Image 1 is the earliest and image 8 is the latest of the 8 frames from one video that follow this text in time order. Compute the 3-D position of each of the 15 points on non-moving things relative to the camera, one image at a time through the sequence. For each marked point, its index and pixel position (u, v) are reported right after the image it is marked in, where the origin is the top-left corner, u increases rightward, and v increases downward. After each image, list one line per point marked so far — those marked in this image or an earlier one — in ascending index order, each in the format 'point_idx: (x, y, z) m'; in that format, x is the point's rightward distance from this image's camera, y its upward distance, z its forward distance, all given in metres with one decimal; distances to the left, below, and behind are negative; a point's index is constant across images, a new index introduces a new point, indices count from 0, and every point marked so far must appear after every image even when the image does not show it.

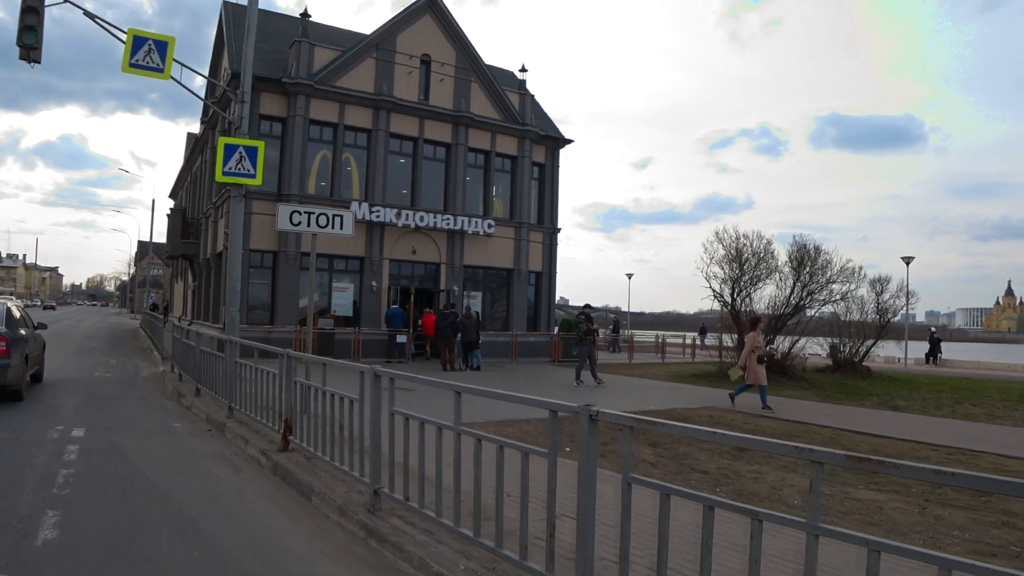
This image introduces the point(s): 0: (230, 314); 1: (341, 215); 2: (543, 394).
0: (-5.4, -0.5, +14.3) m
1: (-2.2, +0.9, +9.5) m
2: (+0.7, -2.2, +15.3) m
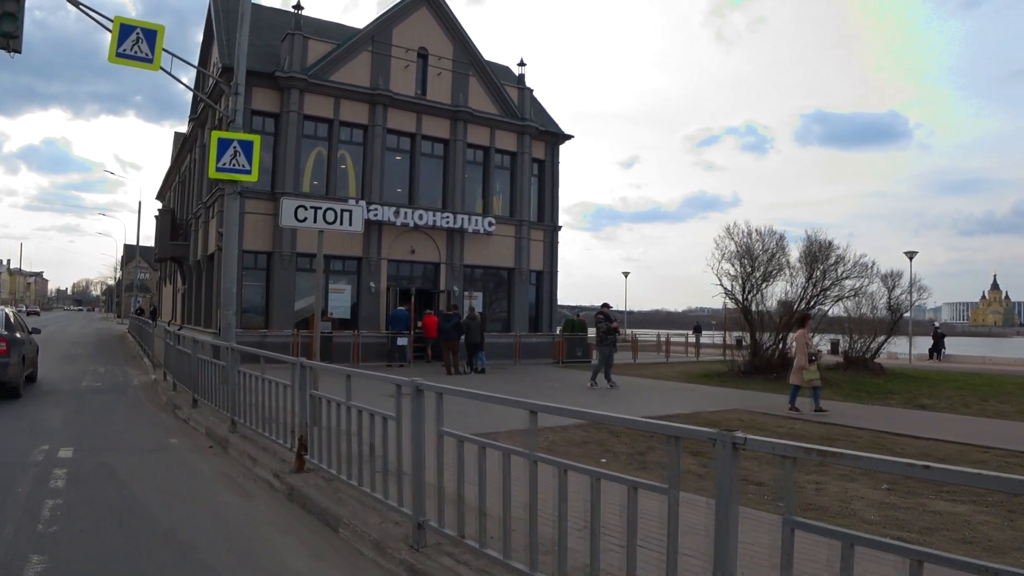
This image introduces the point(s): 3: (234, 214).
0: (-5.2, -0.6, +13.5) m
1: (-1.9, +0.9, +8.8) m
2: (+1.0, -2.2, +14.6) m
3: (-5.2, +1.4, +13.8) m
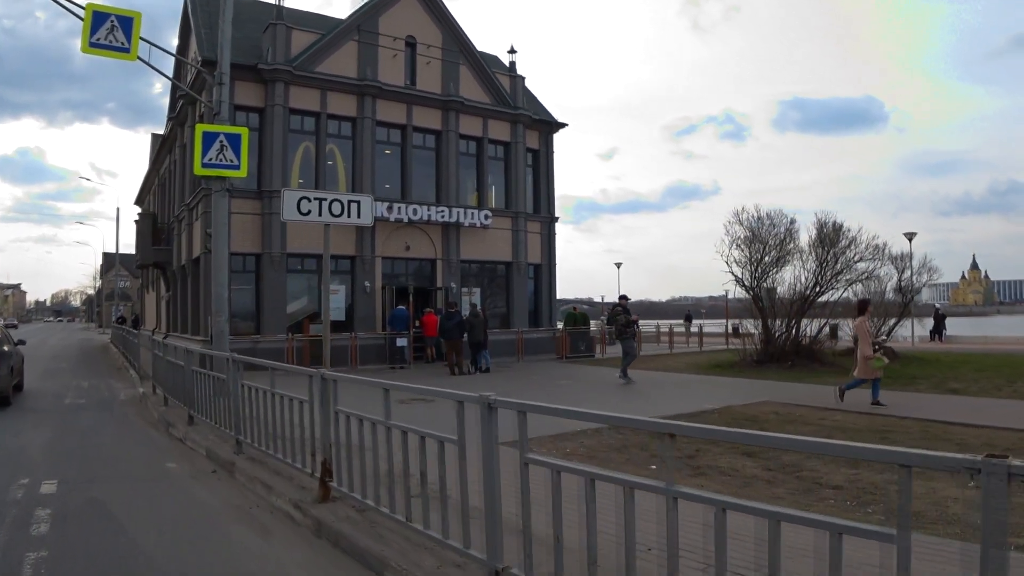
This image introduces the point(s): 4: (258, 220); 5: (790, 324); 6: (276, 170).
0: (-5.0, -0.6, +12.6) m
1: (-1.6, +0.9, +8.0) m
2: (+1.2, -2.0, +13.8) m
3: (-5.0, +1.3, +12.9) m
4: (-6.7, +1.8, +19.6) m
5: (+7.6, -1.0, +20.1) m
6: (-6.2, +3.1, +19.7) m
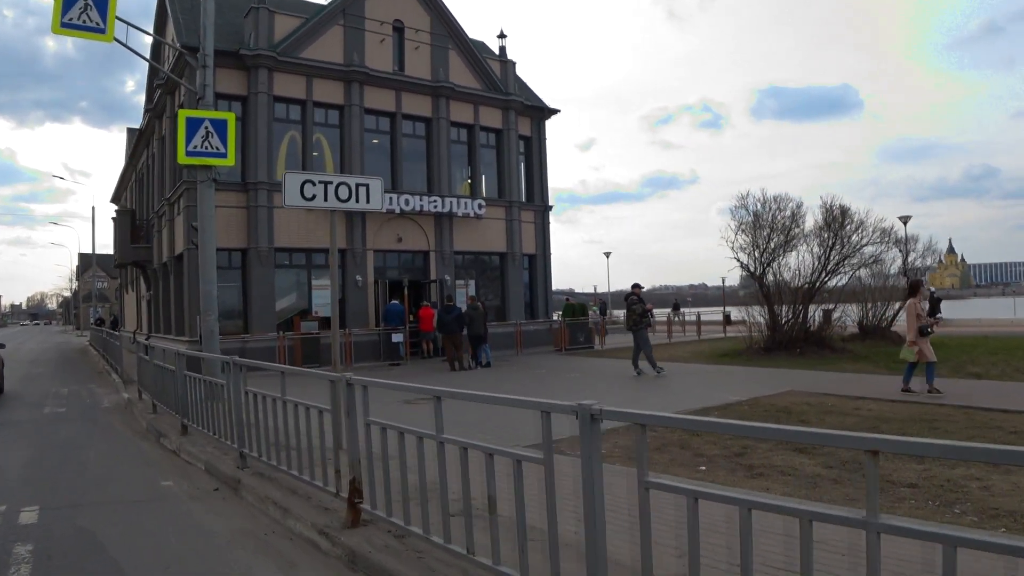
0: (-4.8, -0.6, +11.8) m
1: (-1.4, +1.0, +7.2) m
2: (+1.4, -1.8, +13.2) m
3: (-4.9, +1.4, +12.0) m
4: (-6.8, +1.9, +18.8) m
5: (+7.6, -0.6, +19.6) m
6: (-6.3, +3.2, +18.8) m
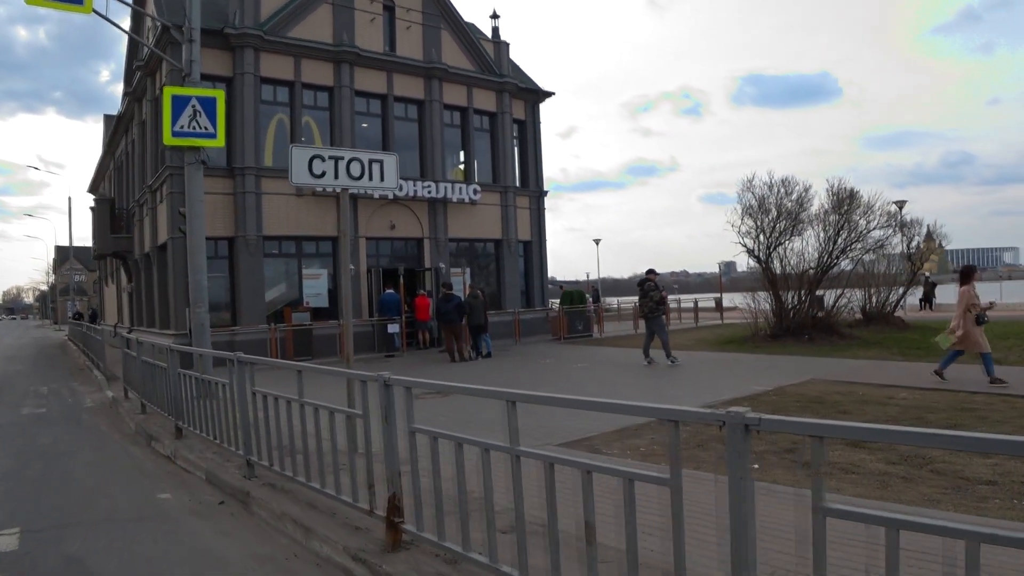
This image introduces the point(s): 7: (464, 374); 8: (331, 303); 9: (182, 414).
0: (-4.7, -0.4, +11.1) m
1: (-1.2, +1.1, +6.5) m
2: (+1.5, -1.6, +12.6) m
3: (-4.8, +1.5, +11.3) m
4: (-6.8, +2.1, +17.9) m
5: (+7.5, -0.2, +19.1) m
6: (-6.4, +3.4, +18.0) m
7: (-1.0, -1.8, +15.3) m
8: (-4.7, -0.4, +19.5) m
9: (-3.4, -1.3, +7.6) m
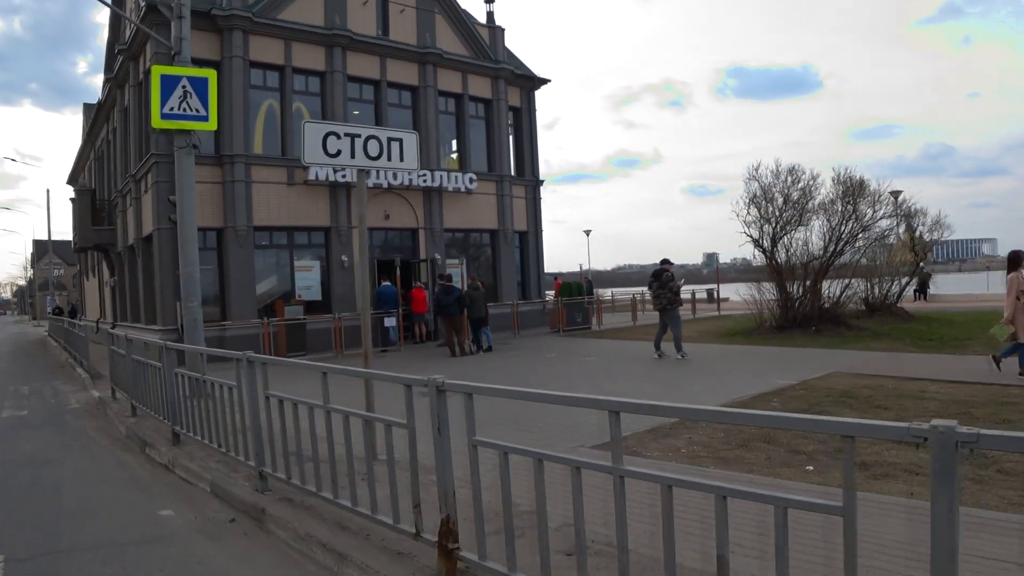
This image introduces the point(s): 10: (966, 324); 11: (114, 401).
0: (-4.5, -0.3, +10.4) m
1: (-0.9, +1.2, +6.0) m
2: (+1.6, -1.4, +12.1) m
3: (-4.6, +1.6, +10.6) m
4: (-6.8, +2.3, +17.2) m
5: (+7.5, +0.1, +18.8) m
6: (-6.4, +3.6, +17.2) m
7: (-0.9, -1.6, +14.8) m
8: (-4.7, -0.2, +18.8) m
9: (-3.1, -1.2, +7.0) m
10: (+11.7, -0.9, +19.2) m
11: (-5.6, -1.6, +10.4) m
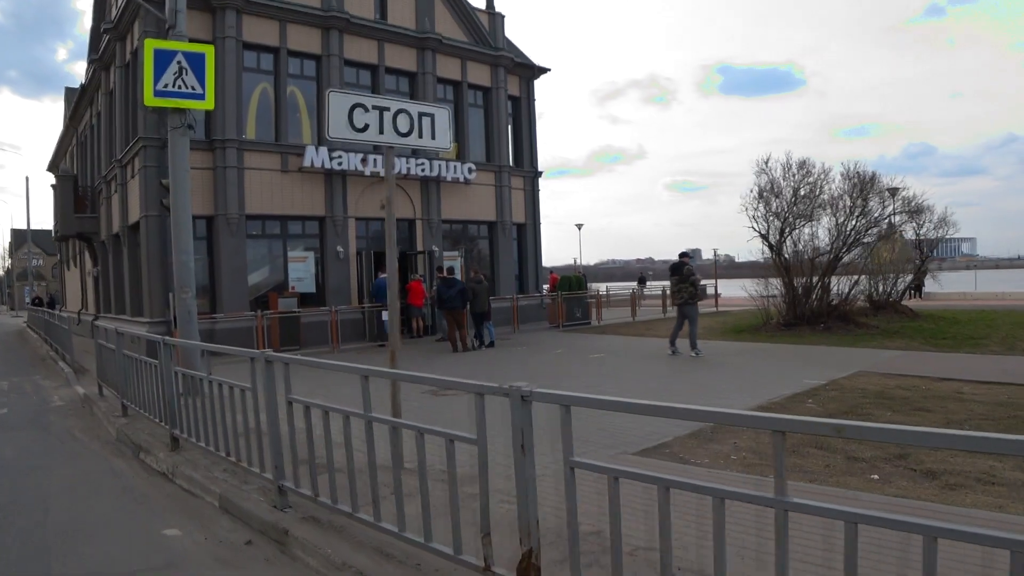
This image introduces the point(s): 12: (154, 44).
0: (-4.3, -0.2, +9.8) m
1: (-0.6, +1.3, +5.4) m
2: (+1.8, -1.3, +11.6) m
3: (-4.4, +1.7, +9.9) m
4: (-6.7, +2.5, +16.5) m
5: (+7.6, +0.2, +18.3) m
6: (-6.3, +3.8, +16.5) m
7: (-0.8, -1.5, +14.2) m
8: (-4.7, 0.0, +18.1) m
9: (-2.9, -1.1, +6.3) m
10: (+11.7, -0.8, +18.8) m
11: (-5.4, -1.4, +9.8) m
12: (-4.5, +3.1, +9.3) m
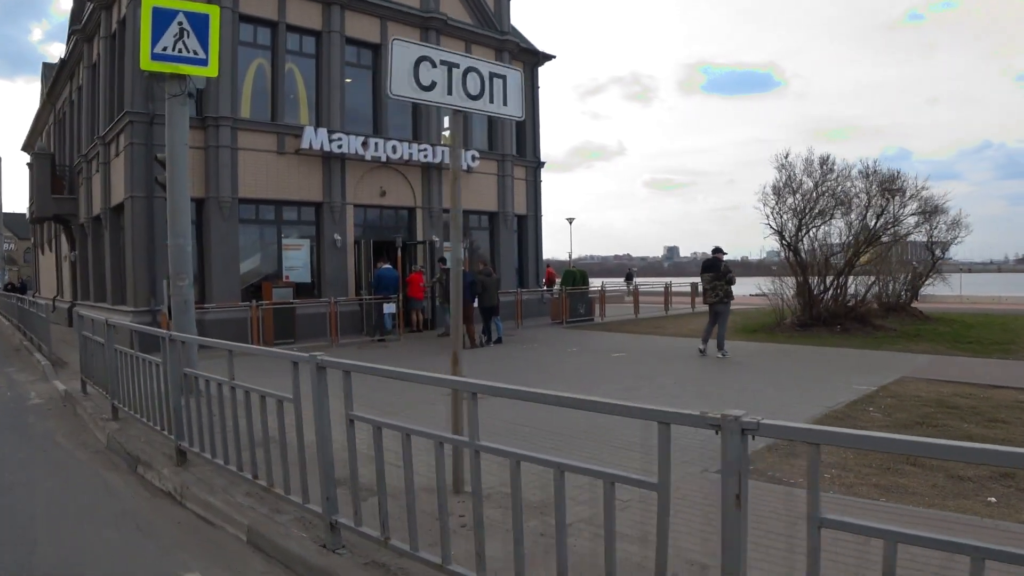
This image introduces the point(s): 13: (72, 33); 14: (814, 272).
0: (-3.9, 0.0, +8.8) m
1: (-0.1, +1.3, +4.5) m
2: (+2.1, -1.3, +10.8) m
3: (-4.0, +1.9, +9.0) m
4: (-6.5, +2.7, +15.5) m
5: (+7.7, +0.2, +17.7) m
6: (-6.0, +4.1, +15.5) m
7: (-0.6, -1.3, +13.4) m
8: (-4.6, +0.2, +17.2) m
9: (-2.4, -1.0, +5.4) m
10: (+11.8, -0.9, +18.3) m
11: (-5.0, -1.3, +8.8) m
12: (-4.0, +3.2, +8.3) m
13: (-11.5, +6.6, +19.4) m
14: (+7.3, +0.4, +17.8) m
